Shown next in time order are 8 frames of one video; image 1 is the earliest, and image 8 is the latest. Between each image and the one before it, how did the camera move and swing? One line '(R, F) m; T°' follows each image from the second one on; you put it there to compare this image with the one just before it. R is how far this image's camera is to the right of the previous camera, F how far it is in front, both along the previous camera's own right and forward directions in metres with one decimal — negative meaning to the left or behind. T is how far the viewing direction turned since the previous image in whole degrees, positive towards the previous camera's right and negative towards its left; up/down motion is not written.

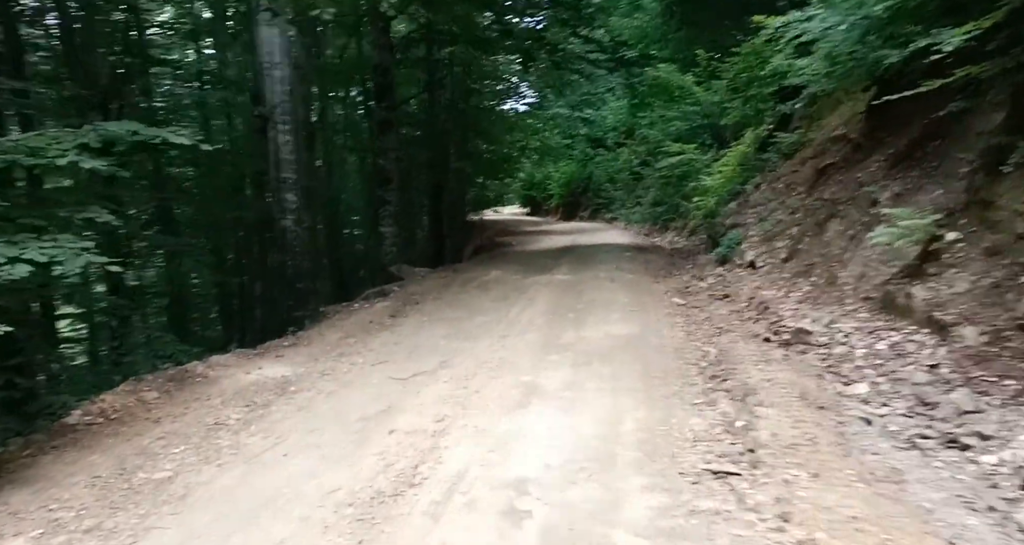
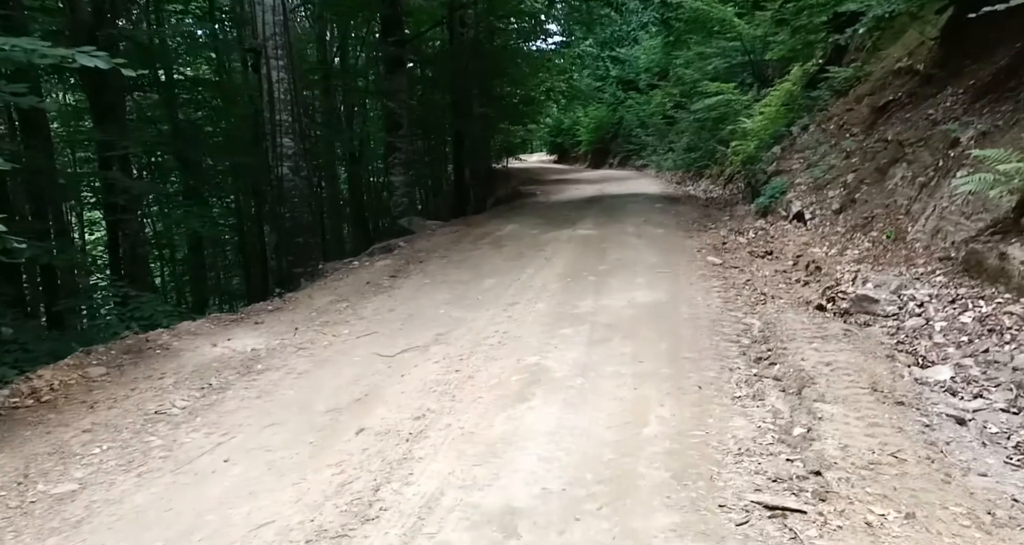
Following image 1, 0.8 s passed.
(+0.2, +1.3) m; -2°
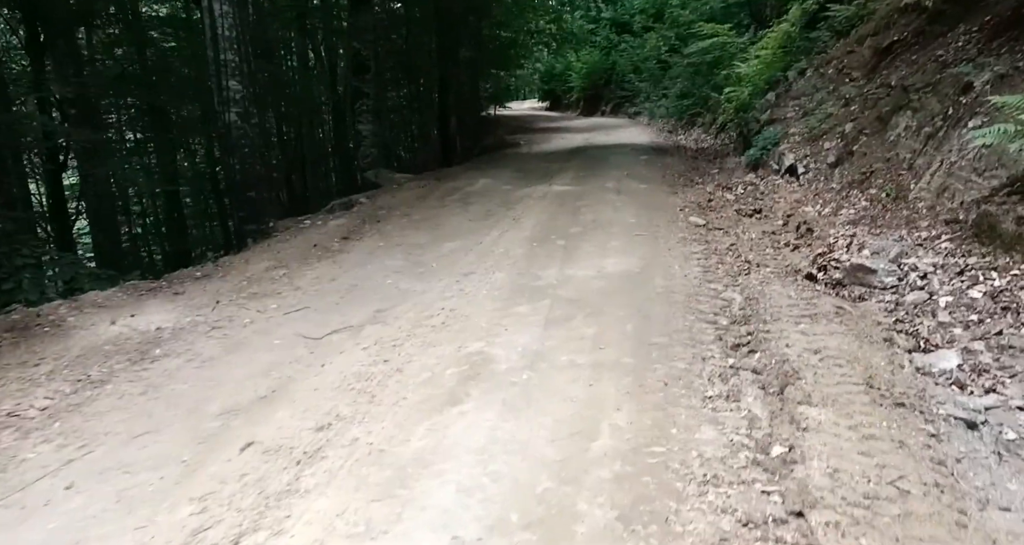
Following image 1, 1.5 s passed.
(+0.4, +0.9) m; +1°
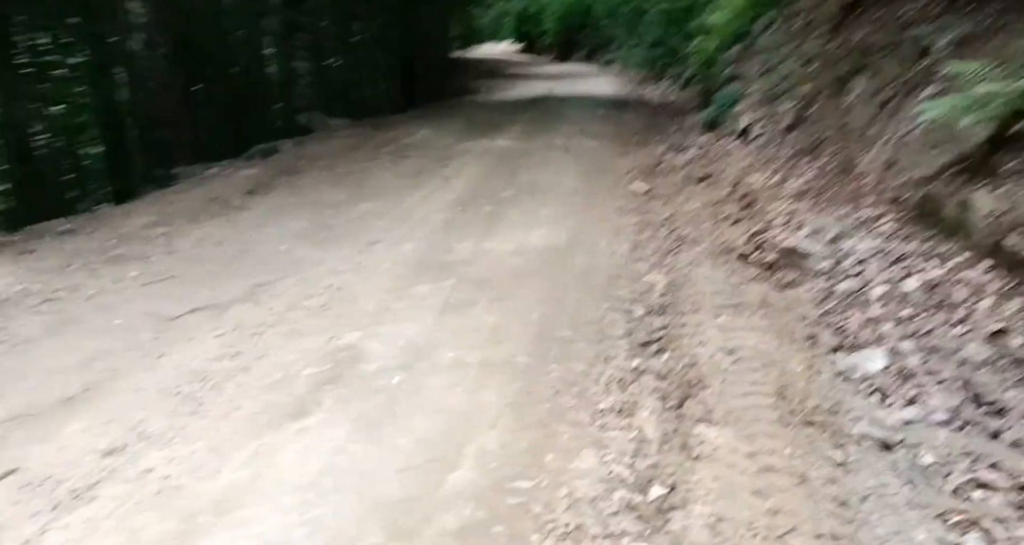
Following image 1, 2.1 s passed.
(+0.5, +0.6) m; +2°
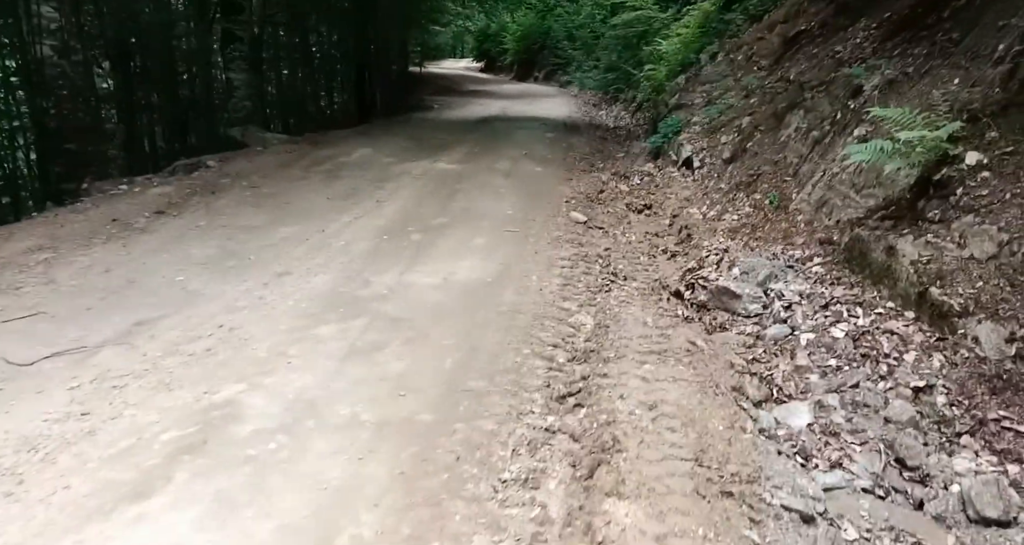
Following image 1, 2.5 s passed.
(+0.3, +0.4) m; +4°
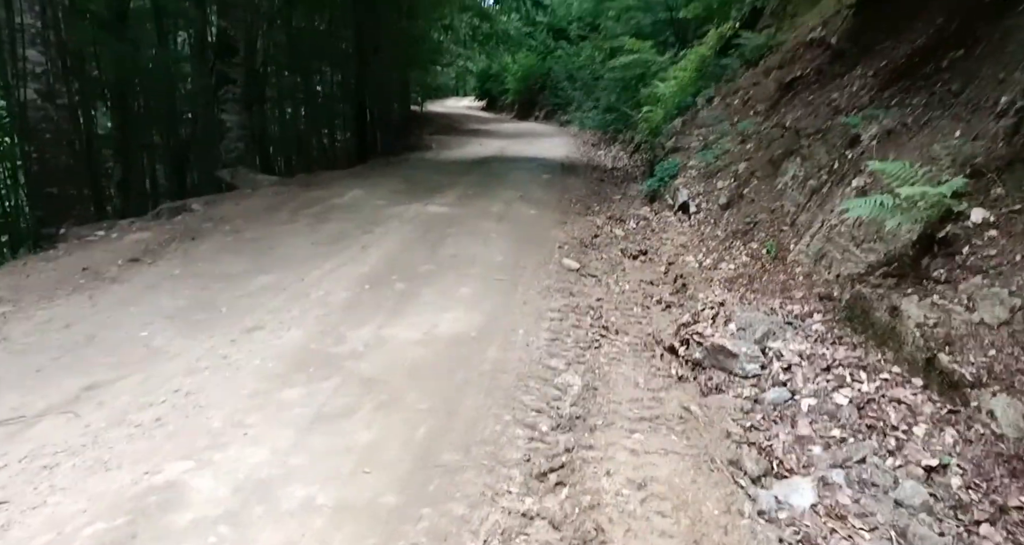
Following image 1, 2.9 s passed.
(+0.1, +0.3) m; 0°
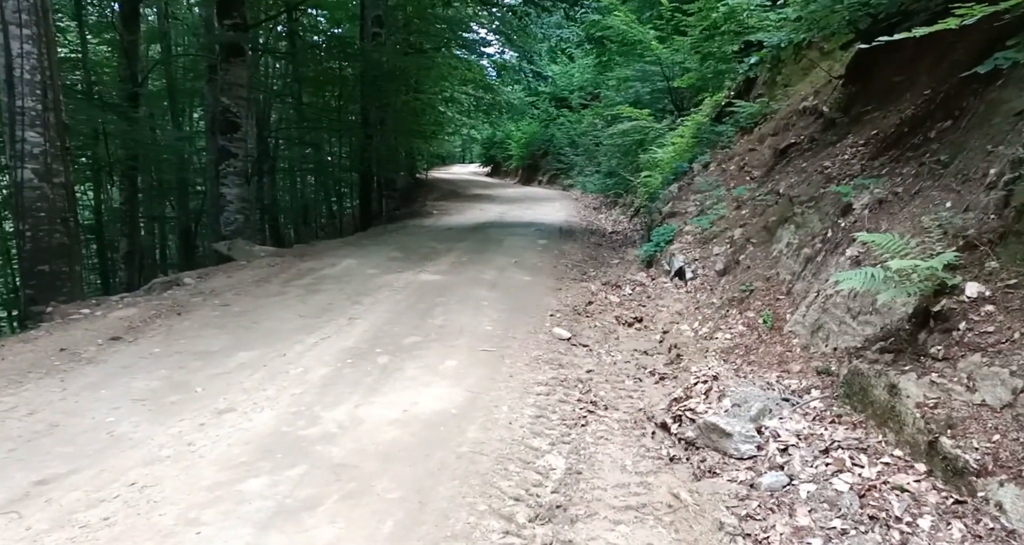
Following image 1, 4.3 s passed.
(+0.2, +0.2) m; 0°
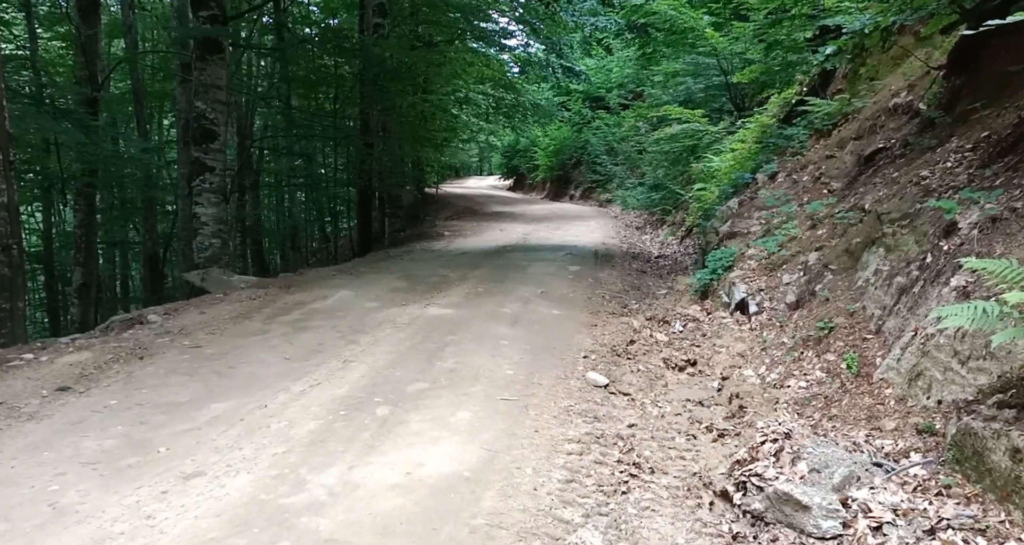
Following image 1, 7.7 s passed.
(+0.1, +0.8) m; -3°
